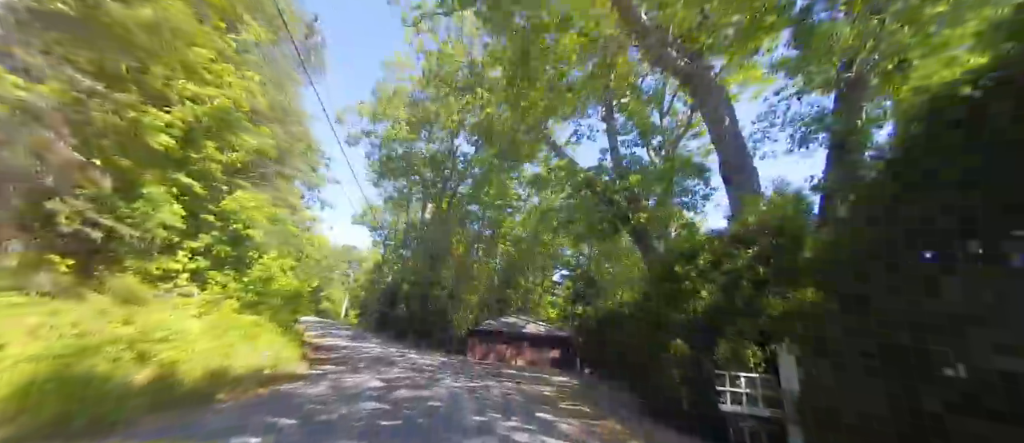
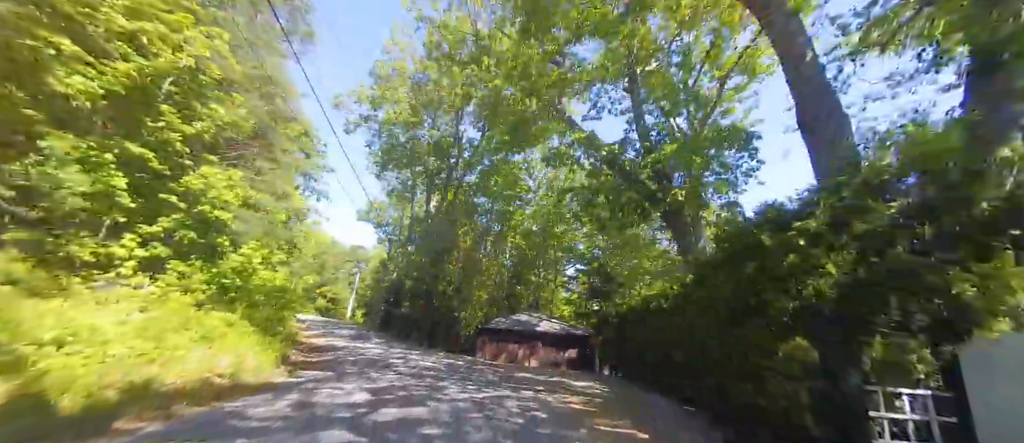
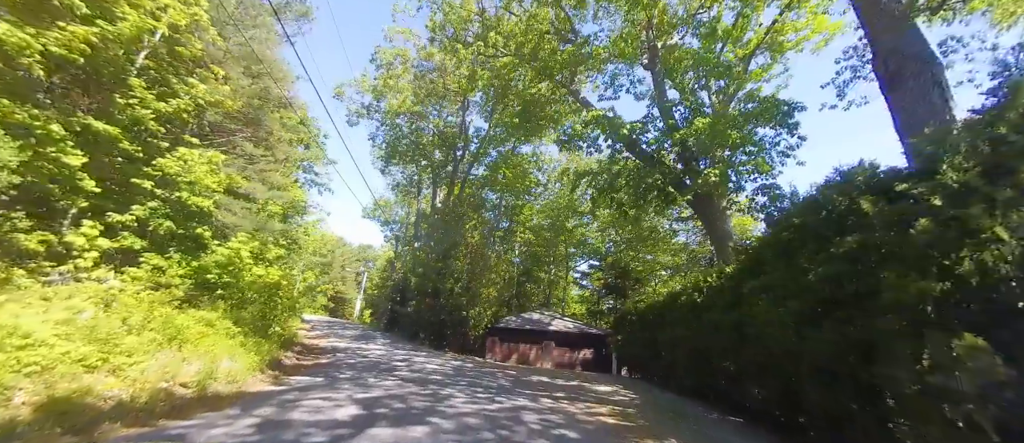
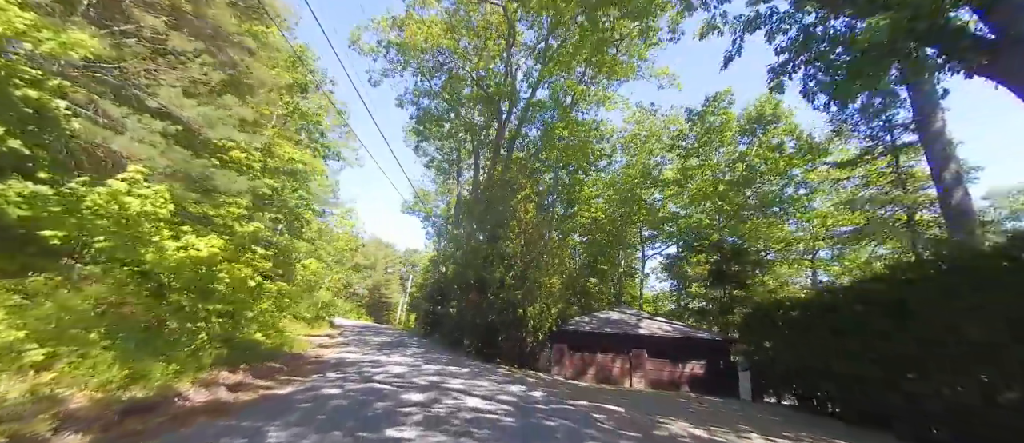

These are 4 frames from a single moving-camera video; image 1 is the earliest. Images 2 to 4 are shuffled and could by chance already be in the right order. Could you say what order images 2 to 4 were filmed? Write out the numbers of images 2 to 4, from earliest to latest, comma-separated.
2, 3, 4
